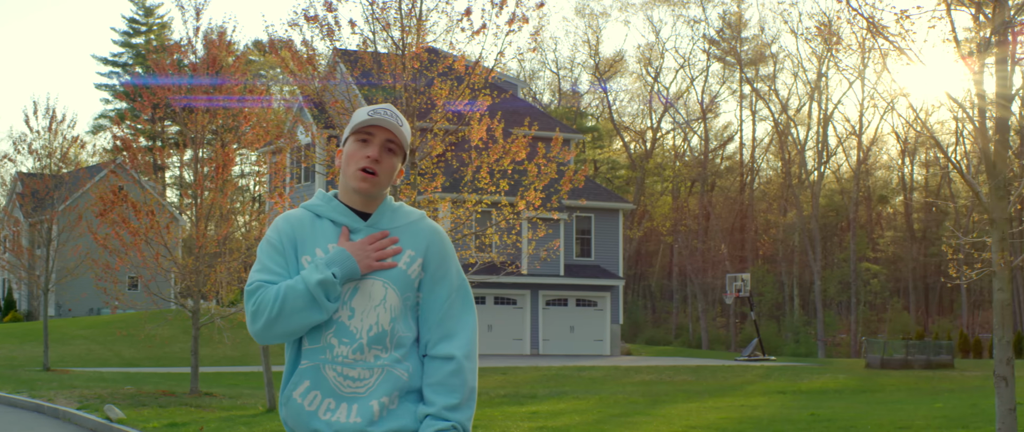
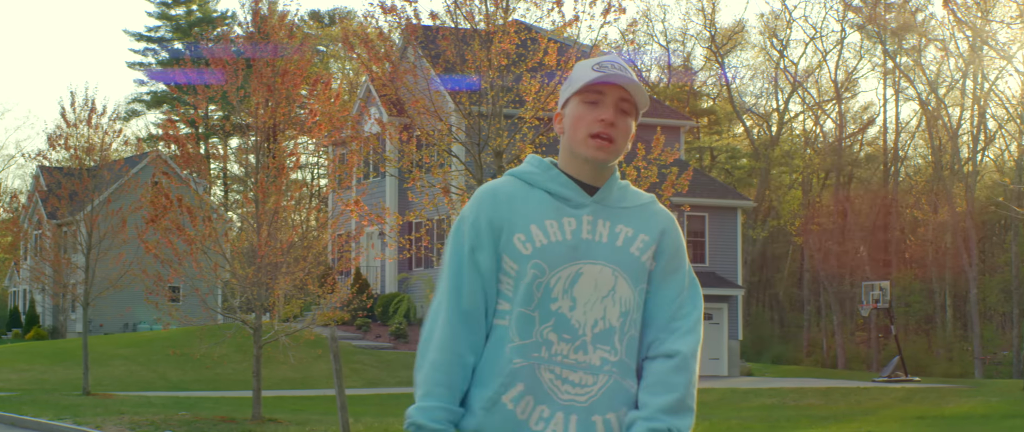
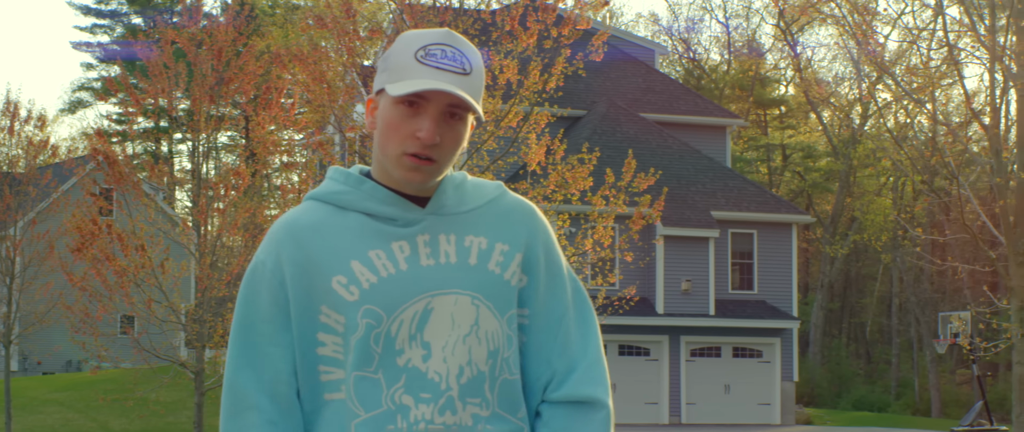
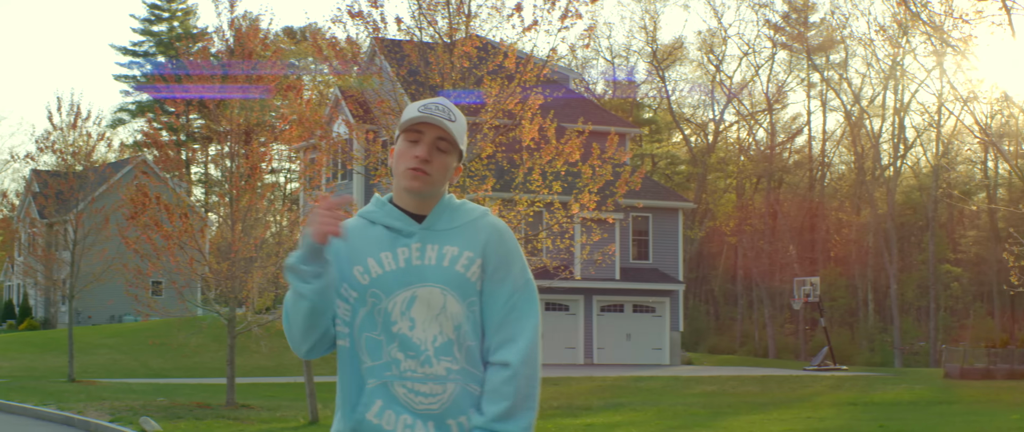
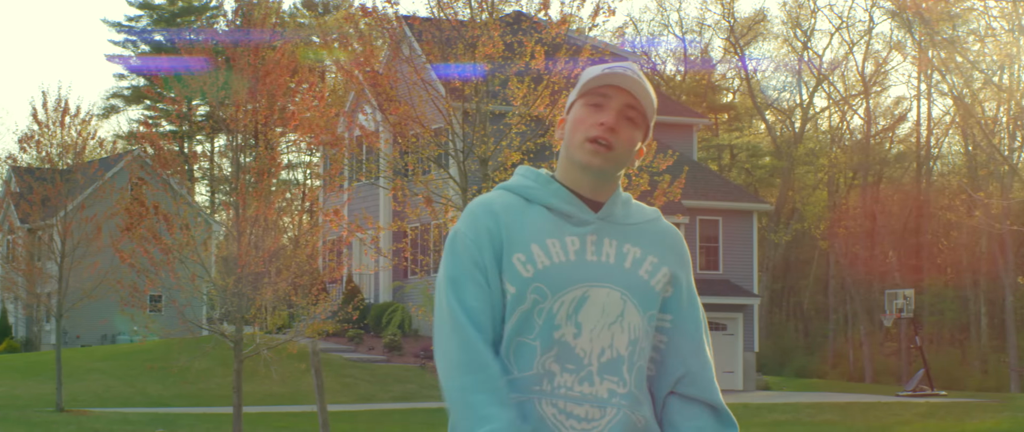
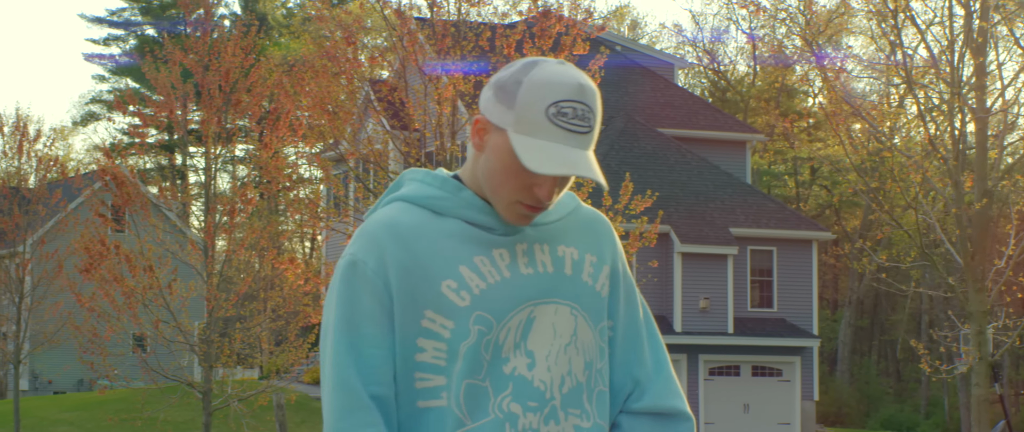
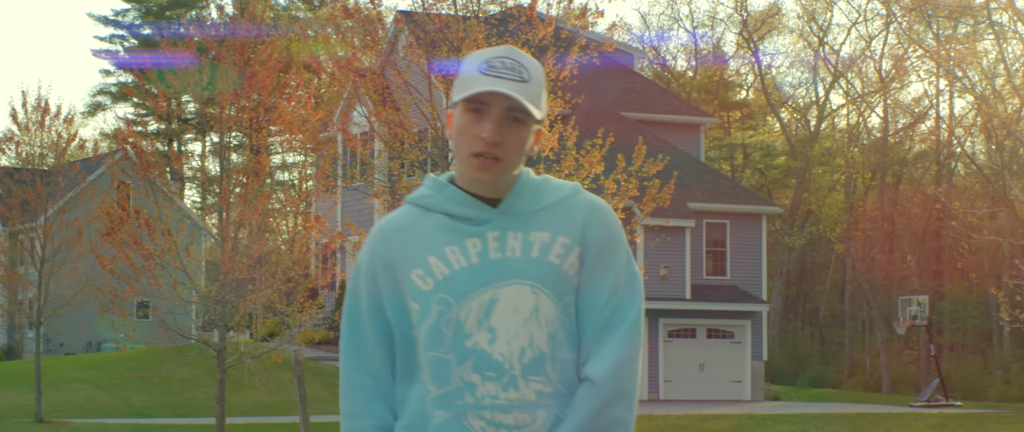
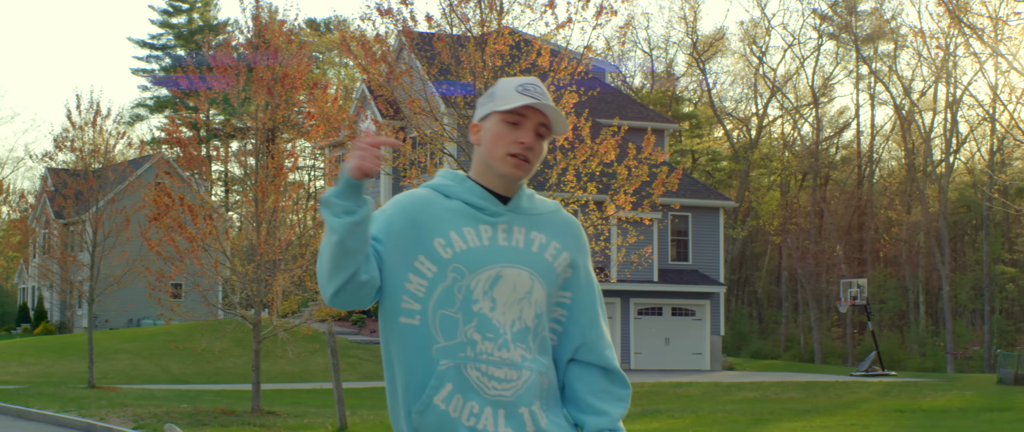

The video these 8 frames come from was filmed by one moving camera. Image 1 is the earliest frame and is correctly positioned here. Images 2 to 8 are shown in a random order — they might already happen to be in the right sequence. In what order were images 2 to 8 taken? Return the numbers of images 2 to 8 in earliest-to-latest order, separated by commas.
4, 8, 2, 5, 7, 3, 6
